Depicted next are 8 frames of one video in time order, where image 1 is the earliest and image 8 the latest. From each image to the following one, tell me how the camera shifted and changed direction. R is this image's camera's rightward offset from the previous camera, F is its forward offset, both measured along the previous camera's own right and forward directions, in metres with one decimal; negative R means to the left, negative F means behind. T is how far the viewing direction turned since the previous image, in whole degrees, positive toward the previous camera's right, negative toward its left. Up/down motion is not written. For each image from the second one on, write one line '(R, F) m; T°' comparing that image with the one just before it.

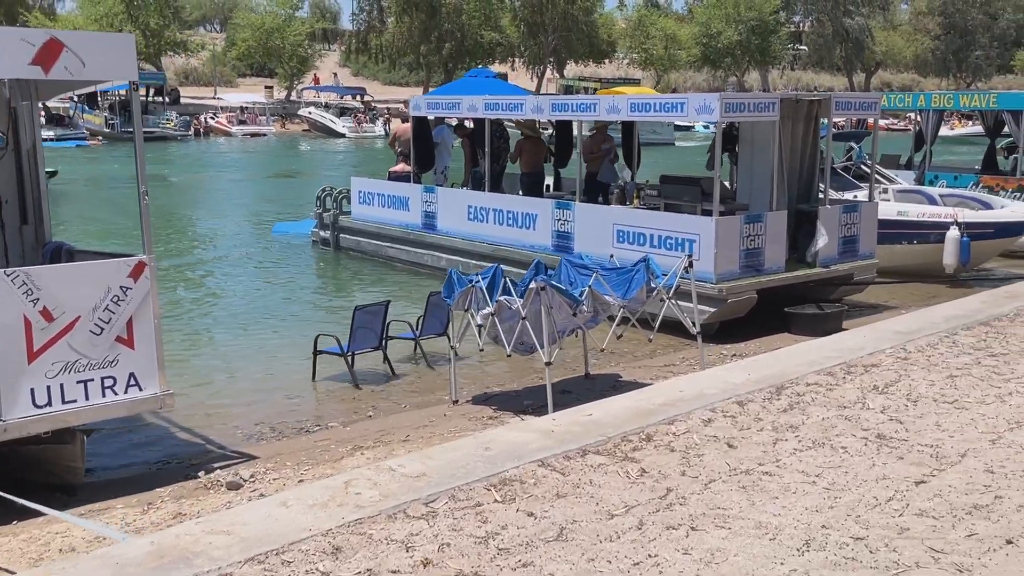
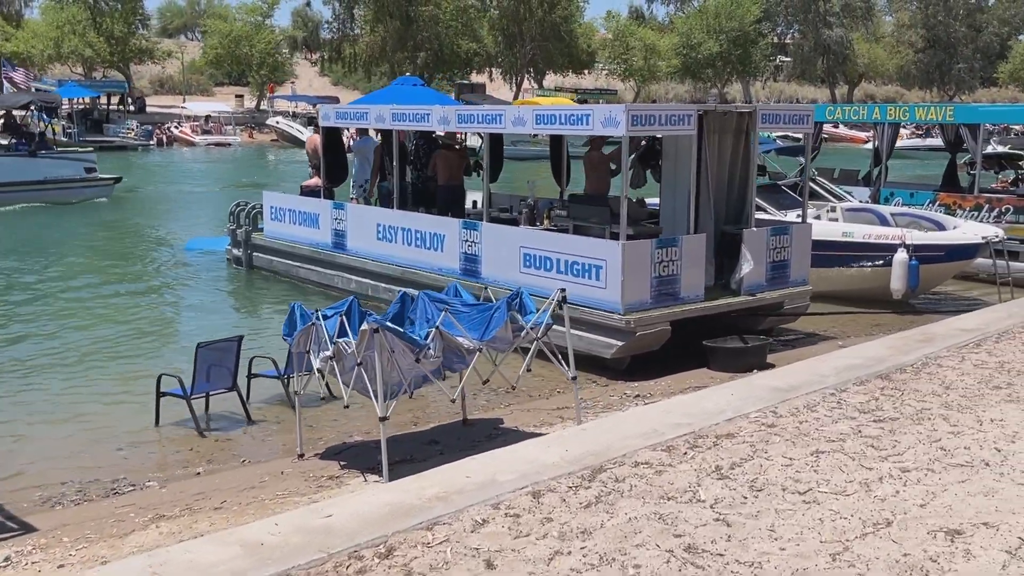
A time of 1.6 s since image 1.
(+1.0, +1.0) m; +1°
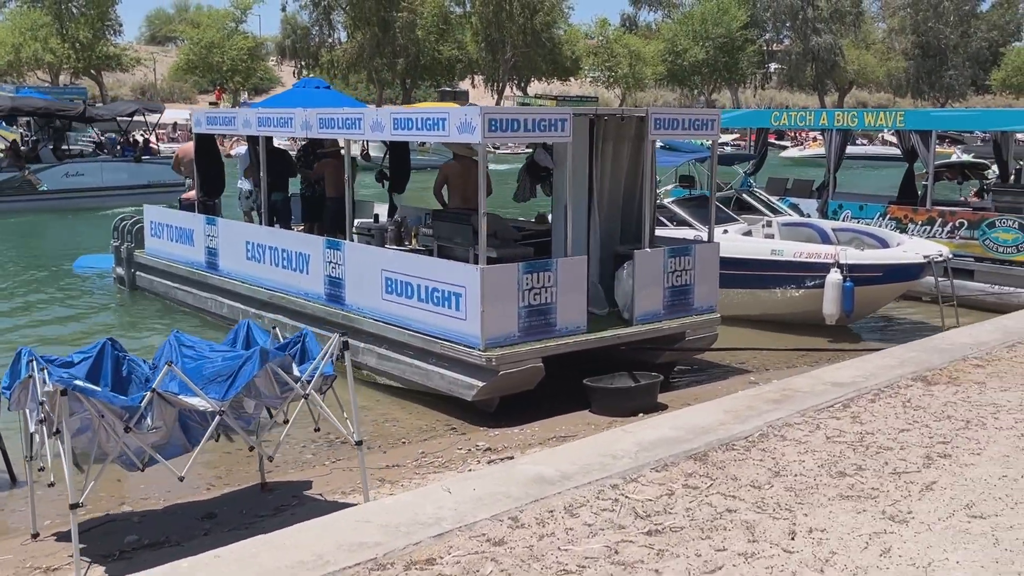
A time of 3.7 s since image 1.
(+1.3, +1.3) m; 0°
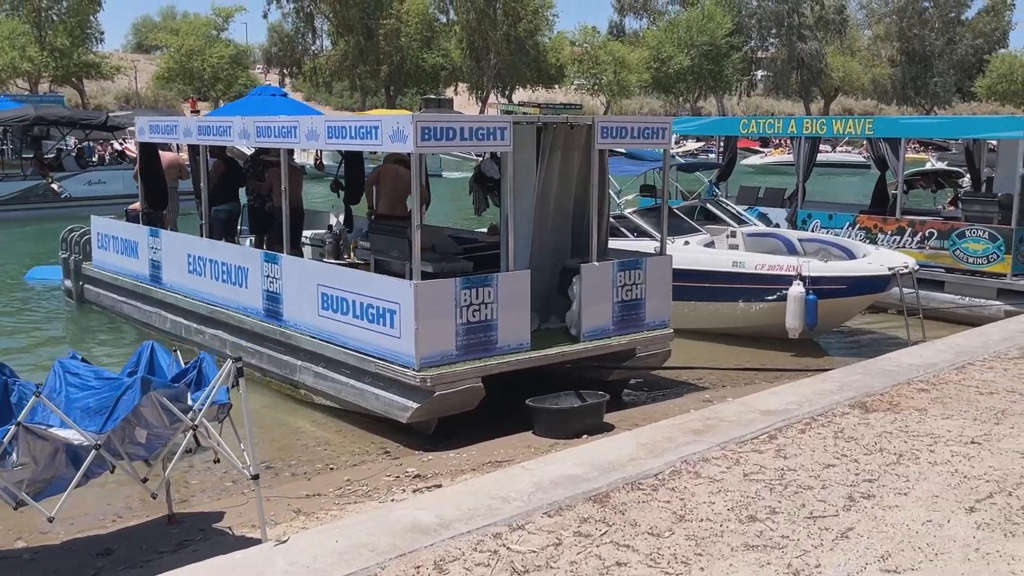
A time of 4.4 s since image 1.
(+0.4, +0.4) m; +1°
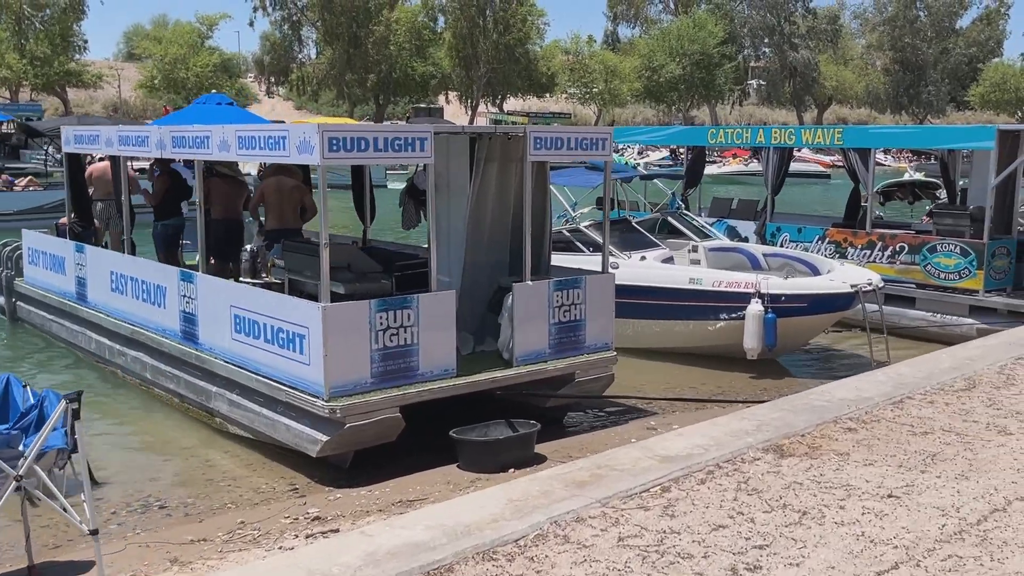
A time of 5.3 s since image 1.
(+0.6, +0.5) m; 0°
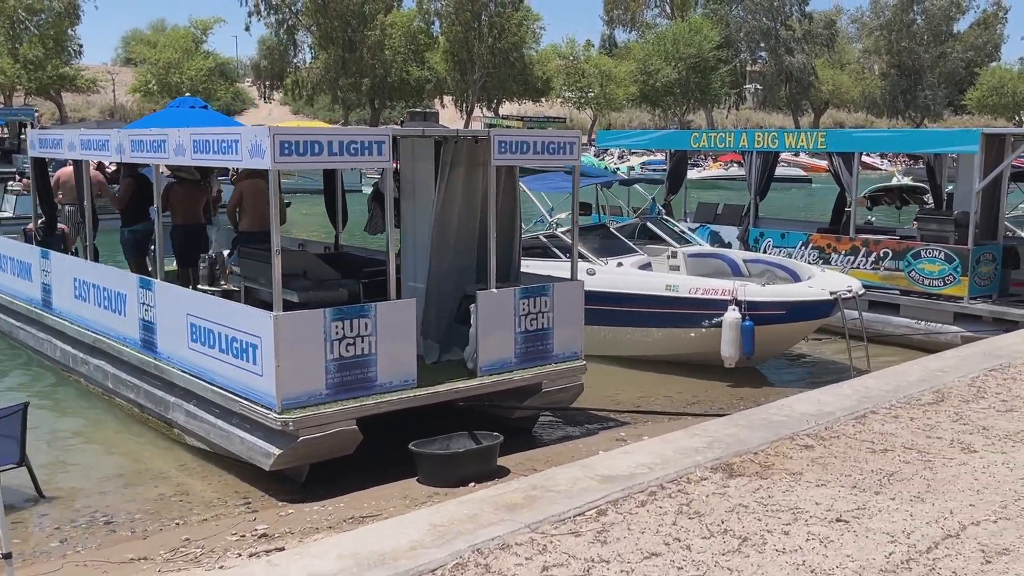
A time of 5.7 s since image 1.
(+0.3, +0.2) m; 0°
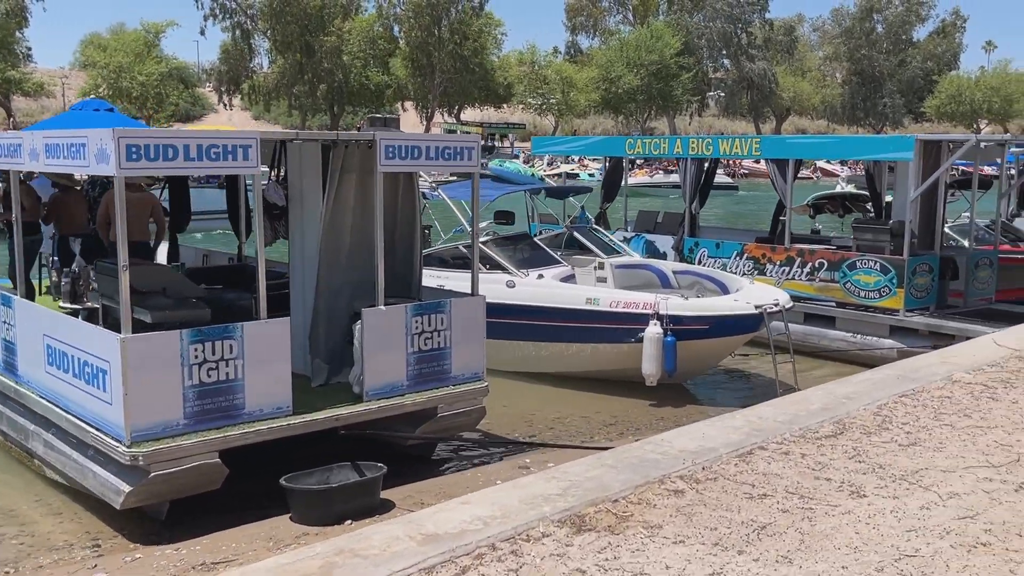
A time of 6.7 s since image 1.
(+0.6, +0.6) m; +2°
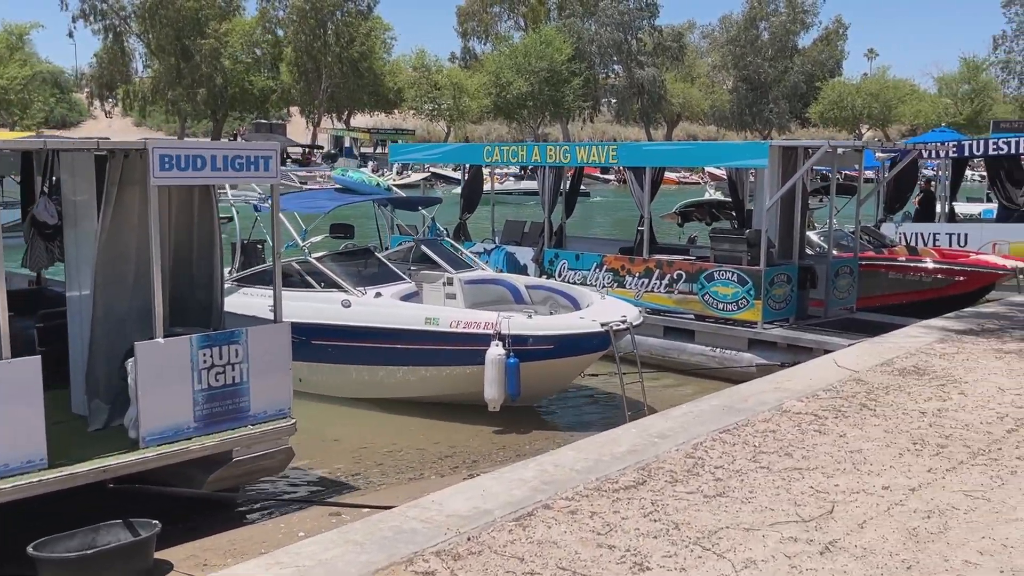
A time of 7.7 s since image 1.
(+0.7, +0.7) m; +6°
